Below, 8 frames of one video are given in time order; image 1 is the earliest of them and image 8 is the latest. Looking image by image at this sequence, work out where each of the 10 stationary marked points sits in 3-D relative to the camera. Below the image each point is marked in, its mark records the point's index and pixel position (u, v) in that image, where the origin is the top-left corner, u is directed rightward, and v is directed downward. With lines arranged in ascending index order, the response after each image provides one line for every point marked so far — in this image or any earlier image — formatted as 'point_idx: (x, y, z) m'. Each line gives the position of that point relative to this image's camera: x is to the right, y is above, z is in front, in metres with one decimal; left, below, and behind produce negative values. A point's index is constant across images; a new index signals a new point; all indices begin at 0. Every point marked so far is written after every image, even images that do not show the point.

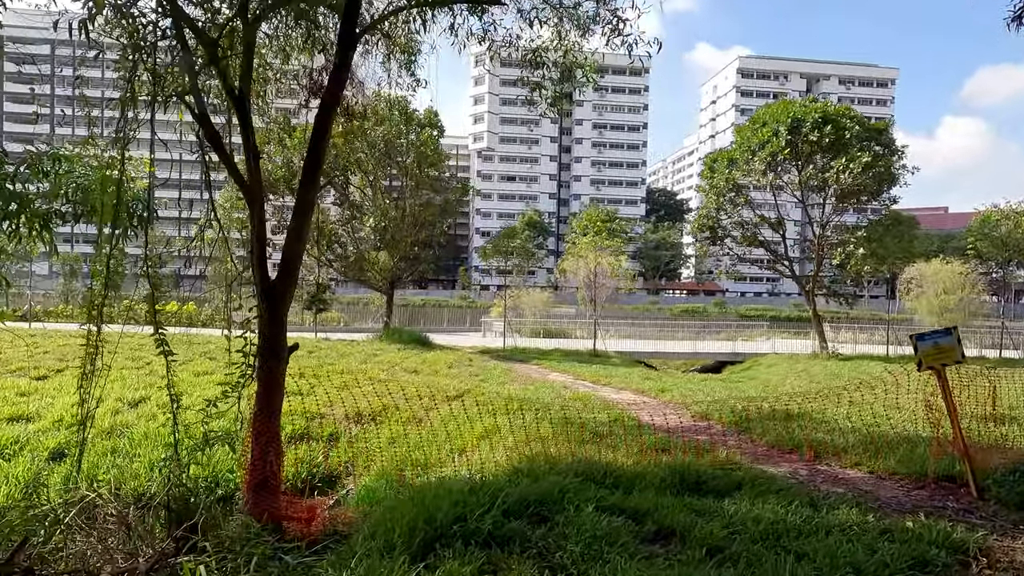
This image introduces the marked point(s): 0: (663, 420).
0: (+2.0, -1.8, +7.1) m
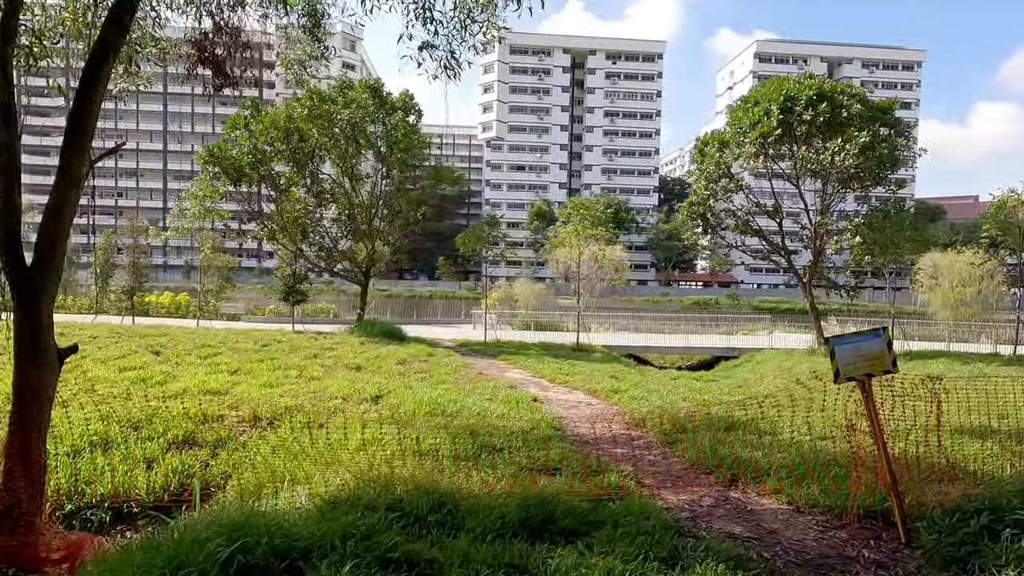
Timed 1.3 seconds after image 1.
0: (+0.9, -1.7, +6.3) m
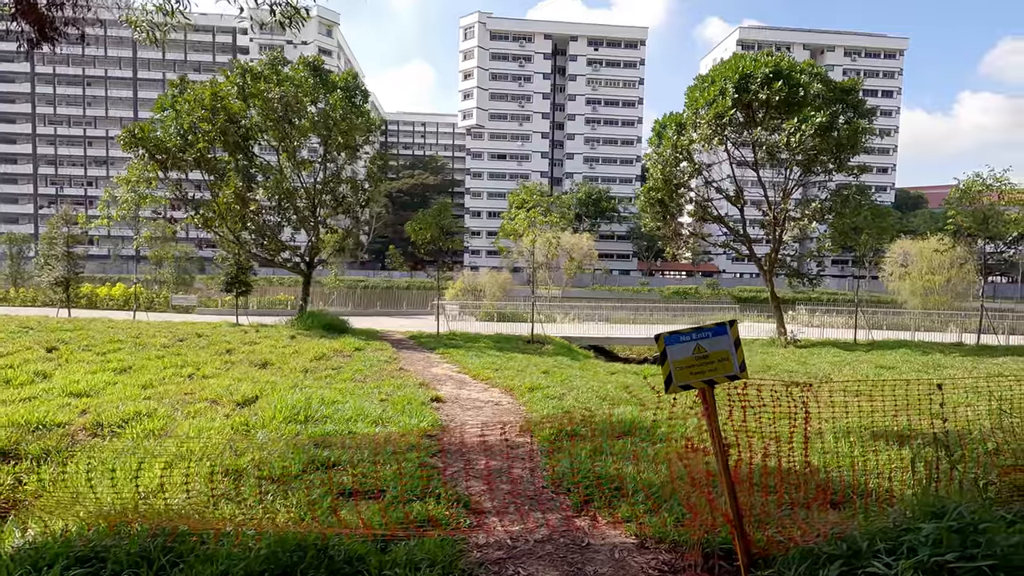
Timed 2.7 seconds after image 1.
0: (-0.4, -1.5, +5.6) m
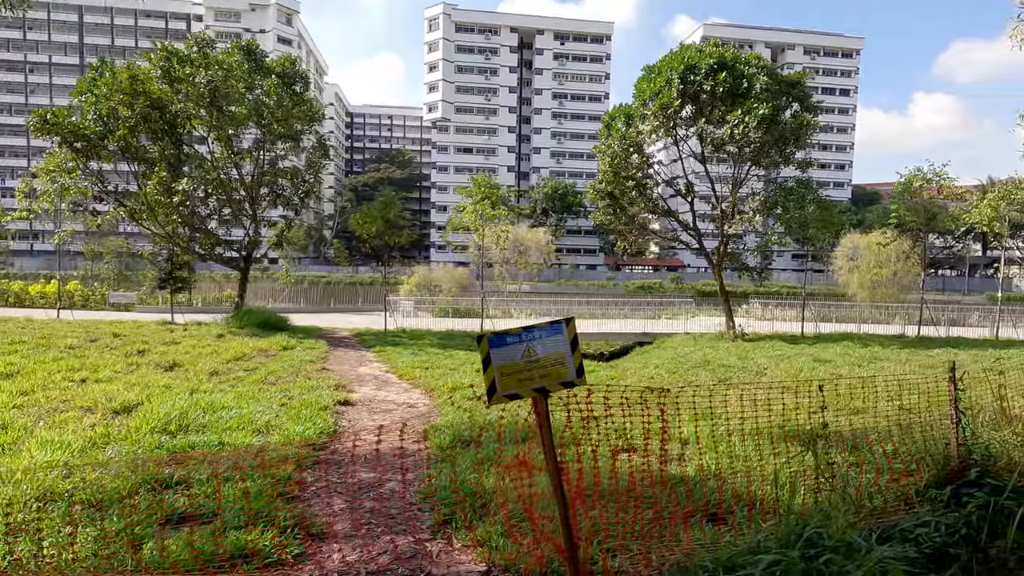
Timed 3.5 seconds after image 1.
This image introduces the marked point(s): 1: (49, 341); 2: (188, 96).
0: (-1.5, -1.5, +5.1) m
1: (-9.4, -1.1, +10.9) m
2: (-8.8, +5.2, +14.4) m
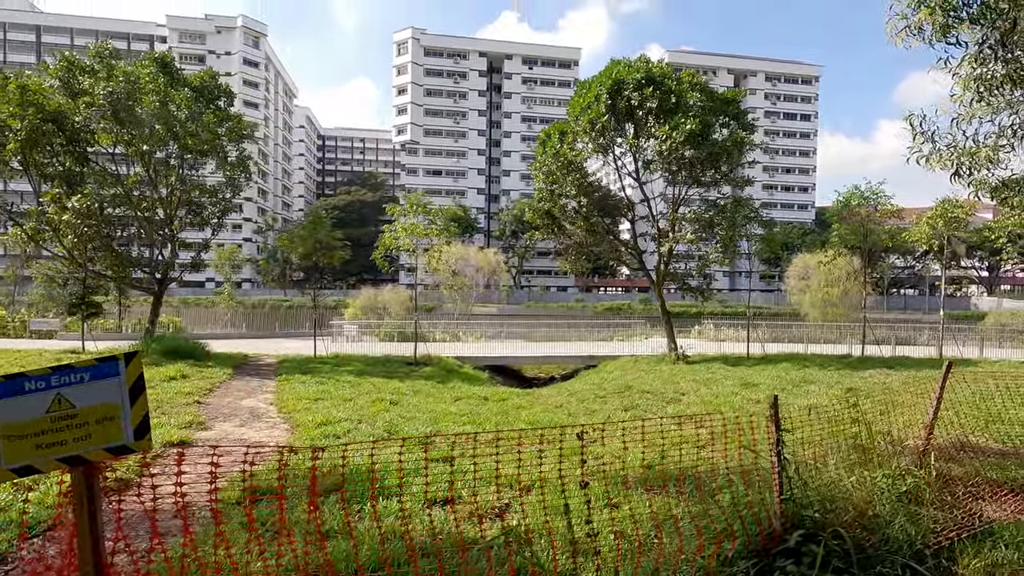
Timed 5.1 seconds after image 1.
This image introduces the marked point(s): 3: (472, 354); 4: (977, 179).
0: (-3.0, -1.7, +4.3) m
1: (-11.1, -1.6, +9.7) m
2: (-10.7, +4.5, +13.6) m
3: (-1.5, -2.4, +19.6) m
4: (+4.4, +1.0, +5.1) m
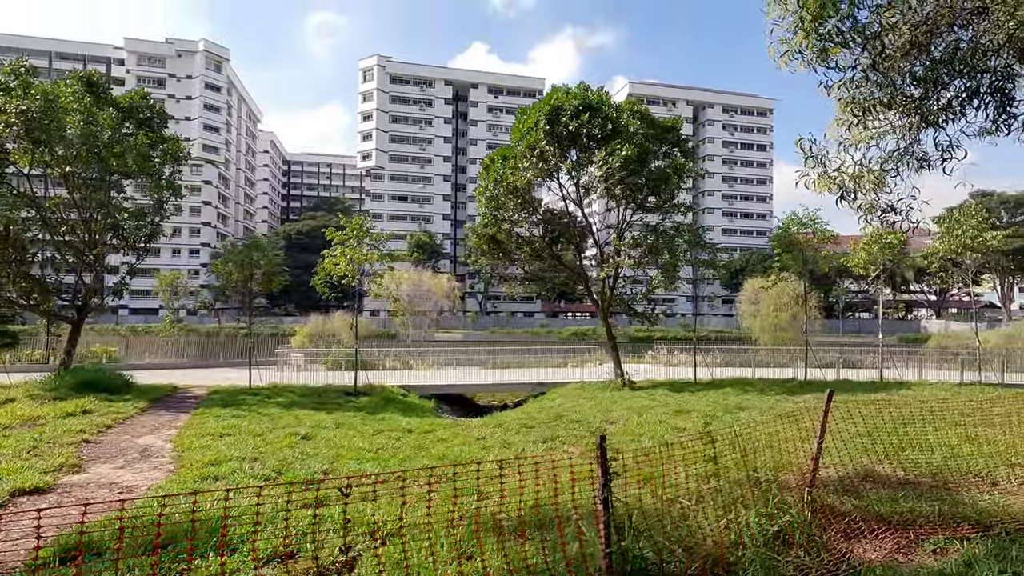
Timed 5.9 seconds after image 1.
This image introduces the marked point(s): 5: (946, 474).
0: (-4.0, -1.9, +3.7) m
1: (-12.4, -2.1, +8.7) m
2: (-12.2, +3.9, +12.9) m
3: (-3.3, -3.3, +19.0) m
4: (+3.3, +0.8, +5.0) m
5: (+4.4, -1.9, +5.4) m
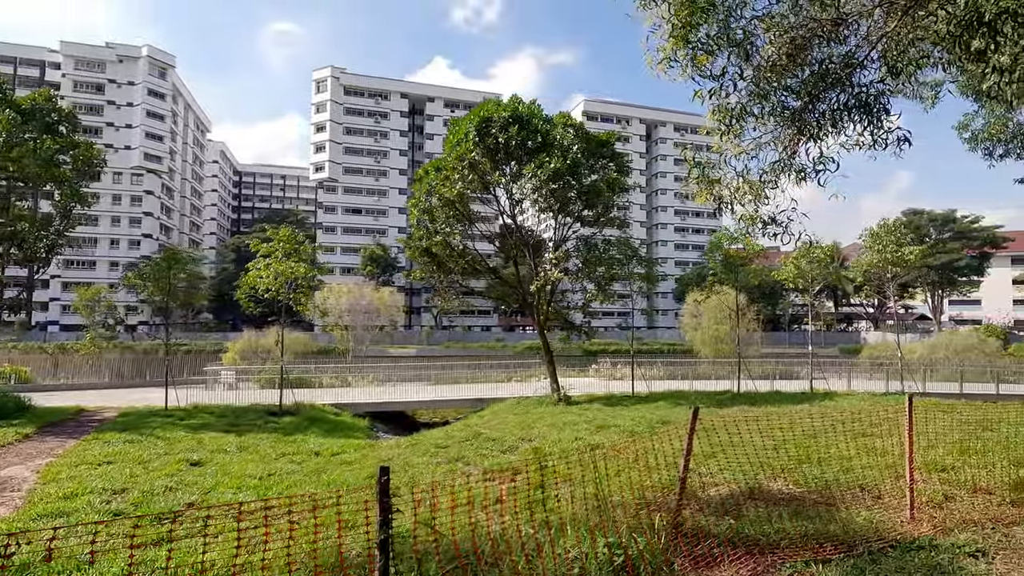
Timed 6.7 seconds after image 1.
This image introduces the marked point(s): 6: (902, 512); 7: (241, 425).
0: (-5.0, -2.0, +3.1) m
1: (-13.7, -2.3, +7.5) m
2: (-13.9, +3.5, +11.8) m
3: (-5.4, -3.8, +18.3) m
4: (+2.2, +0.7, +5.0) m
5: (+3.2, -2.0, +5.3) m
6: (+3.4, -1.9, +4.6) m
7: (-6.1, -3.1, +12.1) m
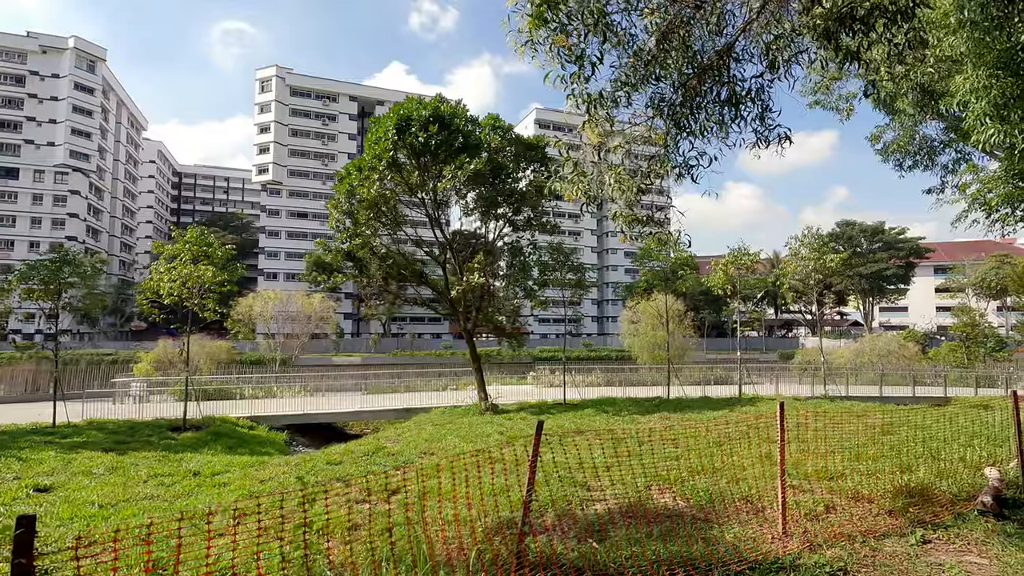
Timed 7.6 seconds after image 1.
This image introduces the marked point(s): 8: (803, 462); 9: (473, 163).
0: (-6.0, -2.0, +2.2) m
1: (-15.1, -2.3, +5.8) m
2: (-15.6, +3.5, +10.2) m
3: (-7.7, -4.0, +17.3) m
4: (+0.9, +0.7, +4.7) m
5: (+1.9, -2.0, +5.0) m
6: (+2.2, -2.0, +4.4) m
7: (-7.9, -3.2, +11.1) m
8: (+3.5, -2.1, +6.4) m
9: (-0.7, +3.0, +13.1) m
